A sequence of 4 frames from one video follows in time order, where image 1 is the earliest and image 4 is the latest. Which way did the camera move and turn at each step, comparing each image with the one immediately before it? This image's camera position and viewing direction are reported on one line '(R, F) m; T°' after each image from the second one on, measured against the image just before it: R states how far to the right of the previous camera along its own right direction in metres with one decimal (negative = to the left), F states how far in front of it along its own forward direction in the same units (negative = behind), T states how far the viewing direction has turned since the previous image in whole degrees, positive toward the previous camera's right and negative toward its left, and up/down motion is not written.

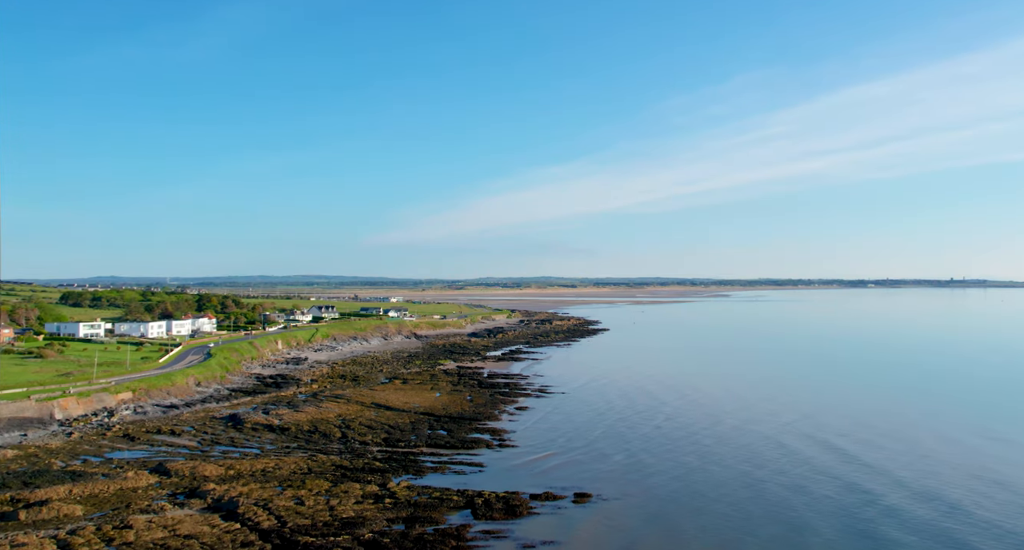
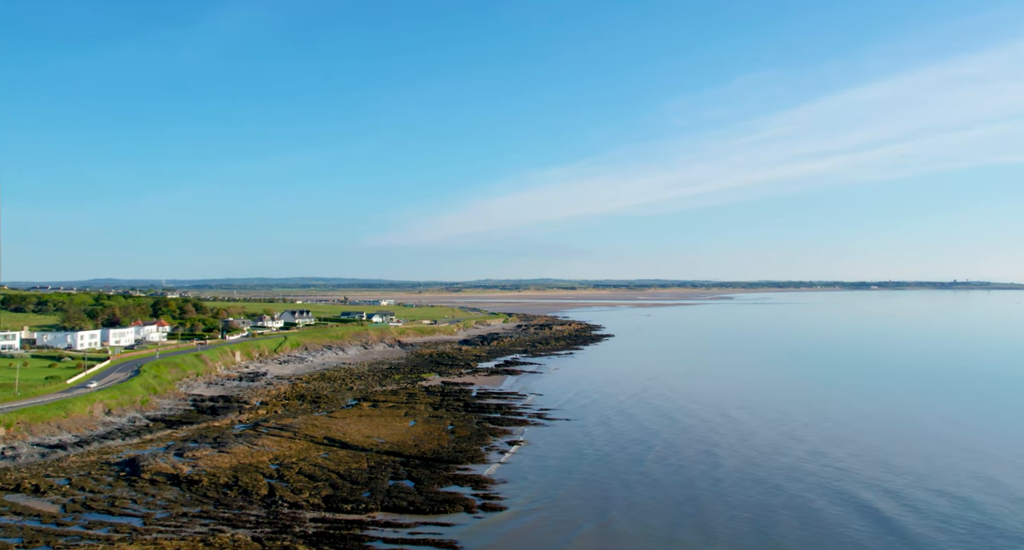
(+0.3, +7.3) m; 0°
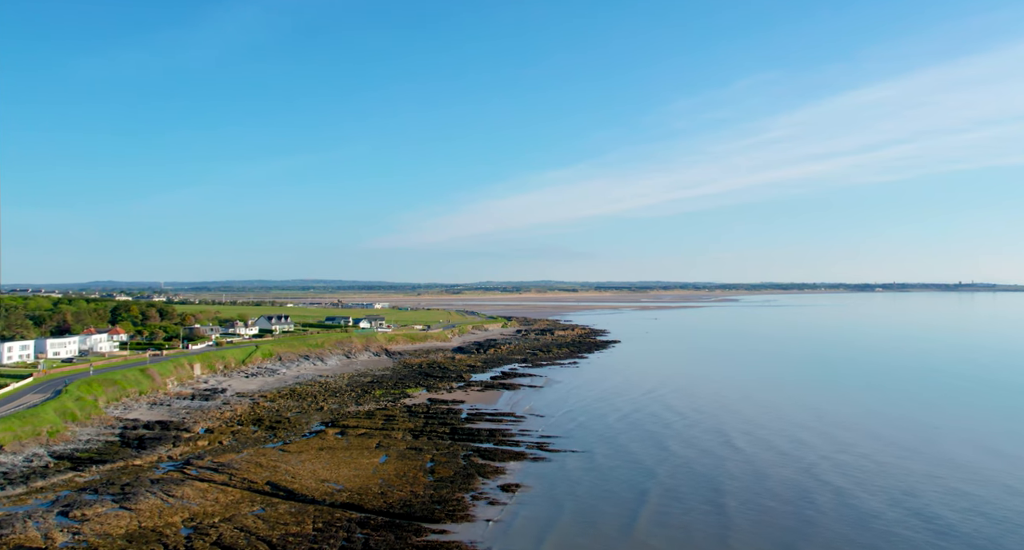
(+0.2, +5.8) m; 0°
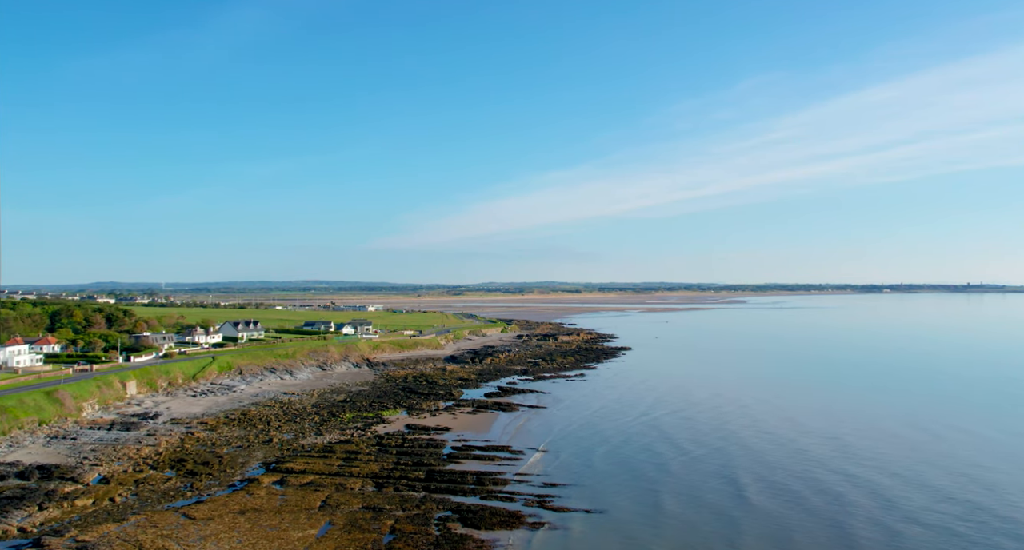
(+0.3, +7.1) m; 0°
